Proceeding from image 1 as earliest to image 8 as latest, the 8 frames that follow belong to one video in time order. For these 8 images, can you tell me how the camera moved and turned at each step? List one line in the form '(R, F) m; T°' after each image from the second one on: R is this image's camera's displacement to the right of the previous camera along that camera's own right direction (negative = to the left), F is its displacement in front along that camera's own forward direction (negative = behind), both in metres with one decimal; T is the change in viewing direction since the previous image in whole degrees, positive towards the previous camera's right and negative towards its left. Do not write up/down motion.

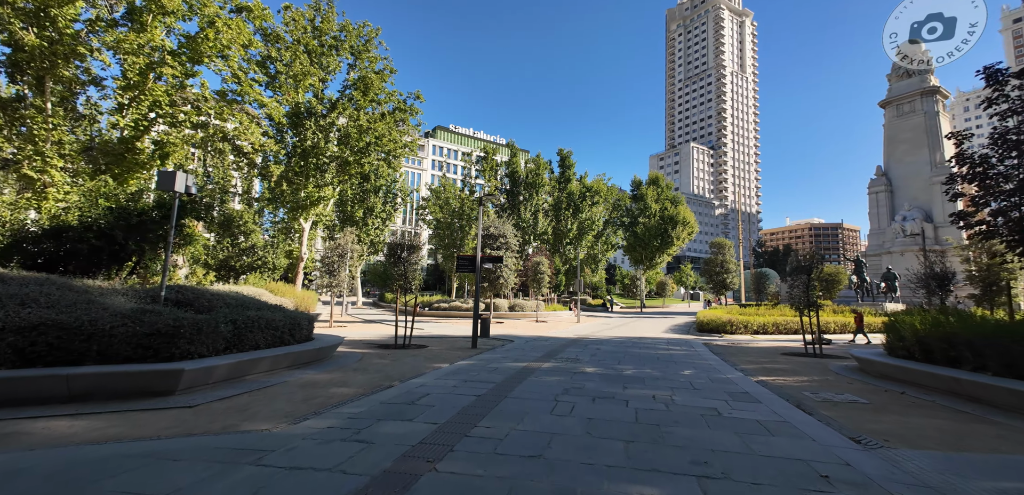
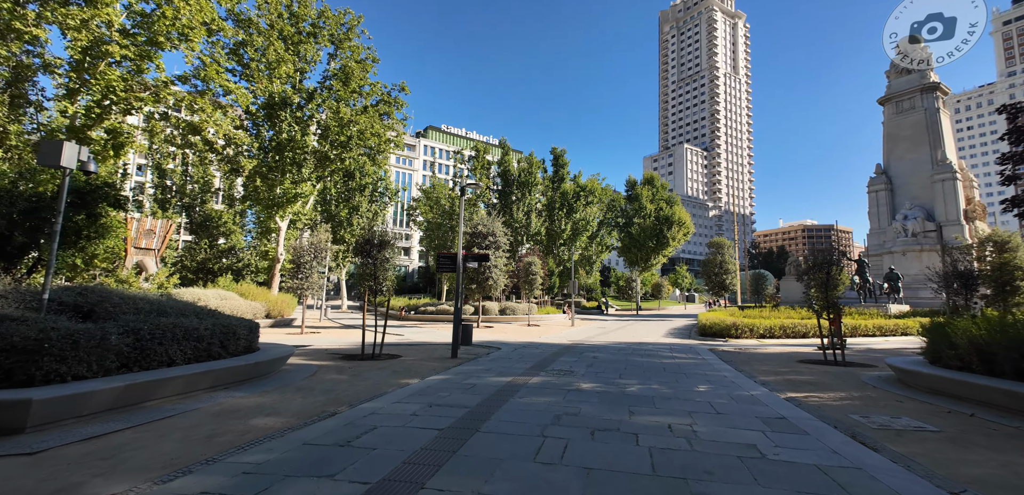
(+0.2, +1.3) m; +1°
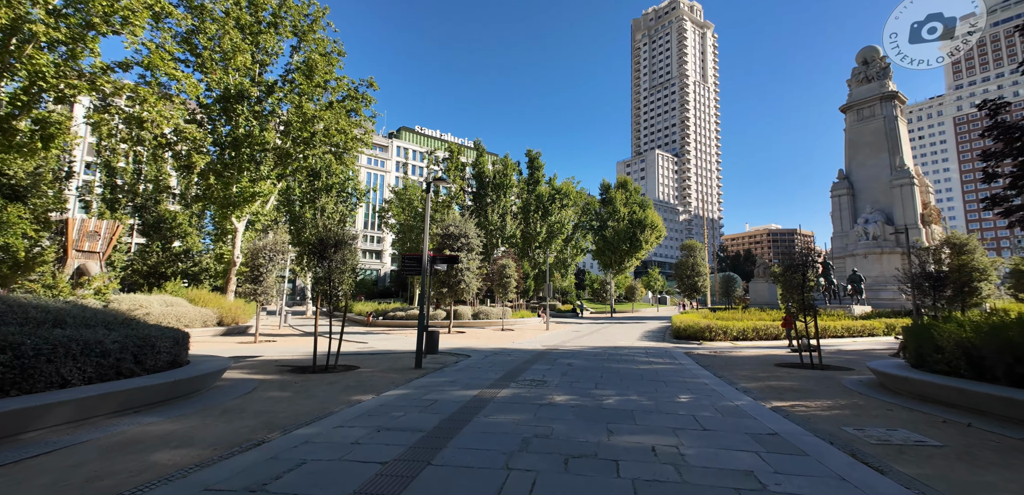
(+0.1, +0.6) m; +3°
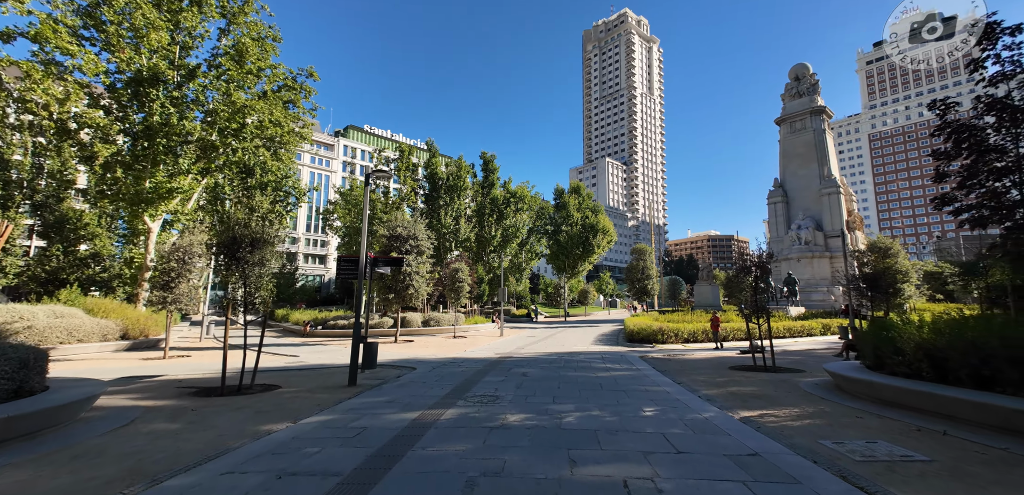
(+0.1, +0.8) m; +6°
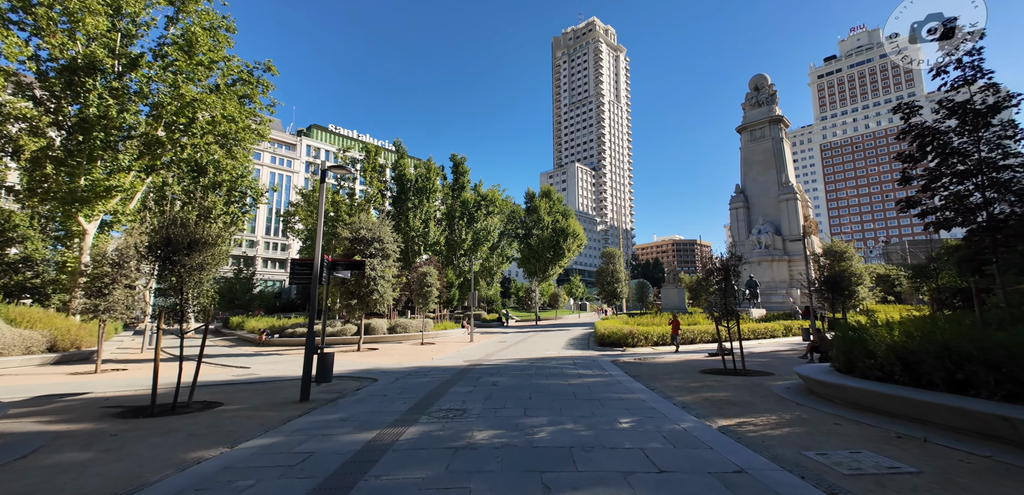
(0.0, +0.4) m; +4°
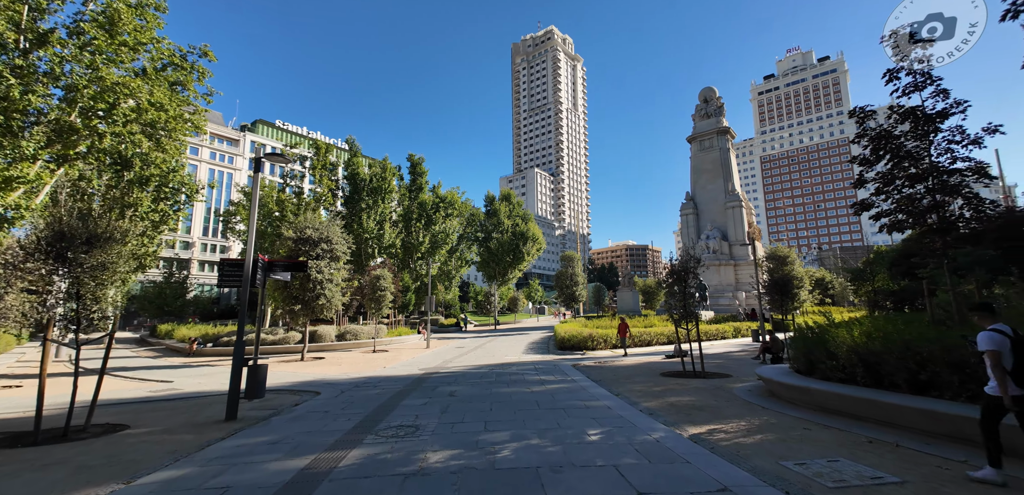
(0.0, +0.5) m; +6°
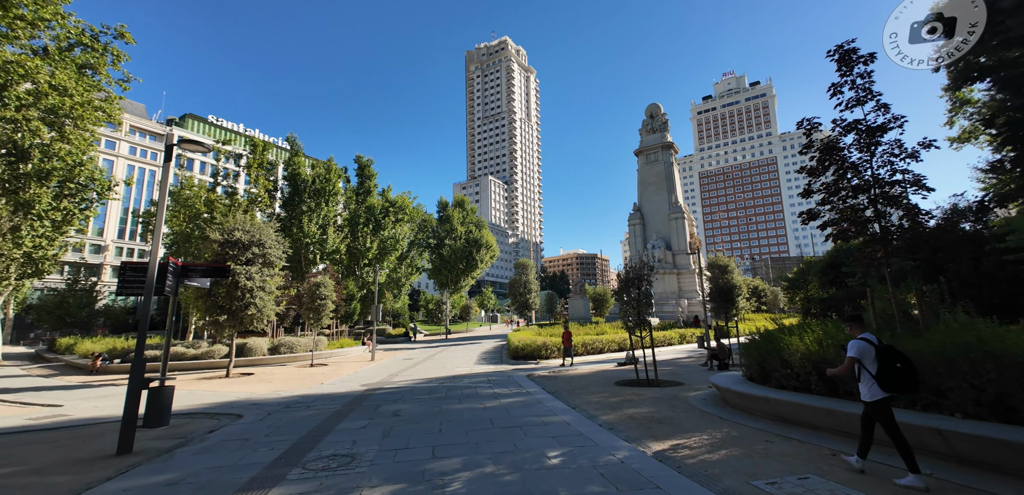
(0.0, +0.5) m; +7°
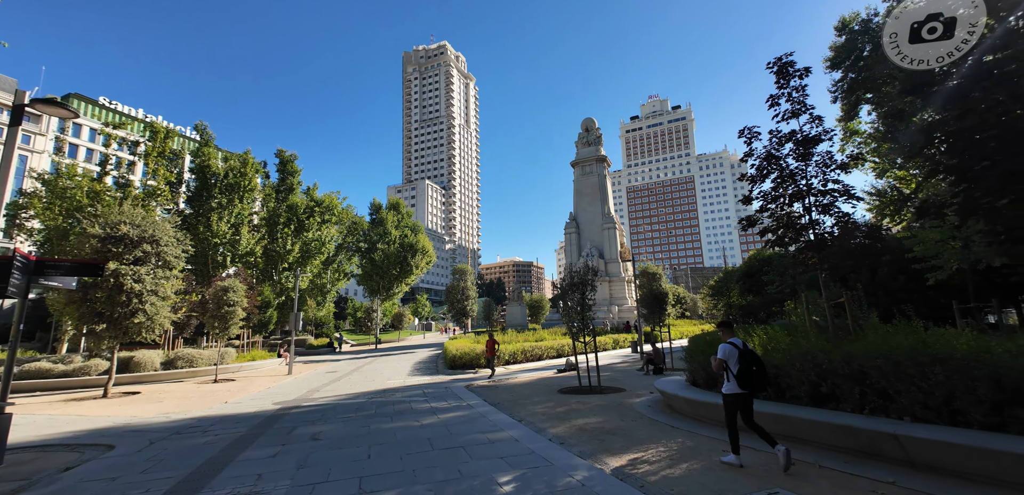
(-0.1, +0.6) m; +9°
